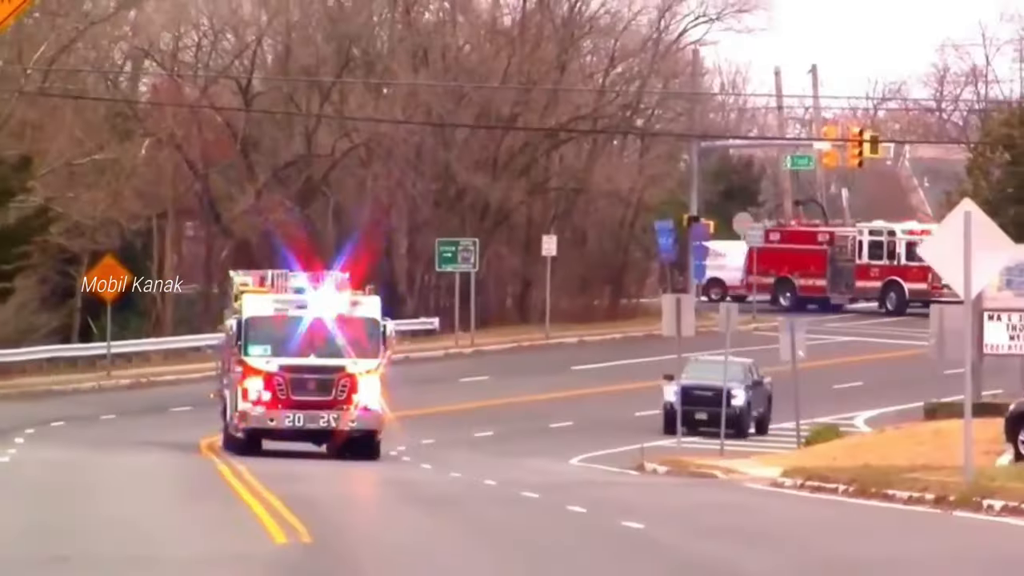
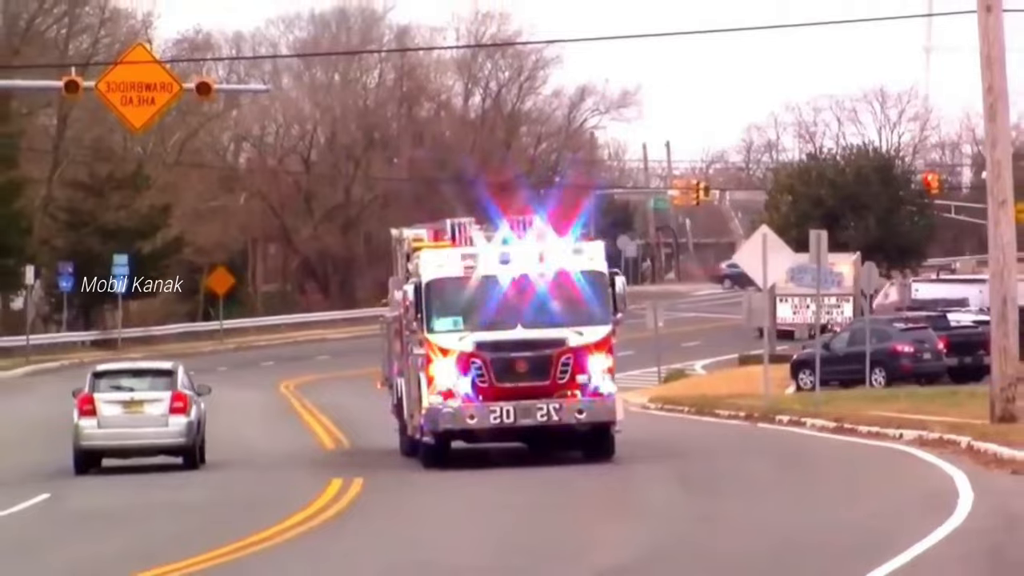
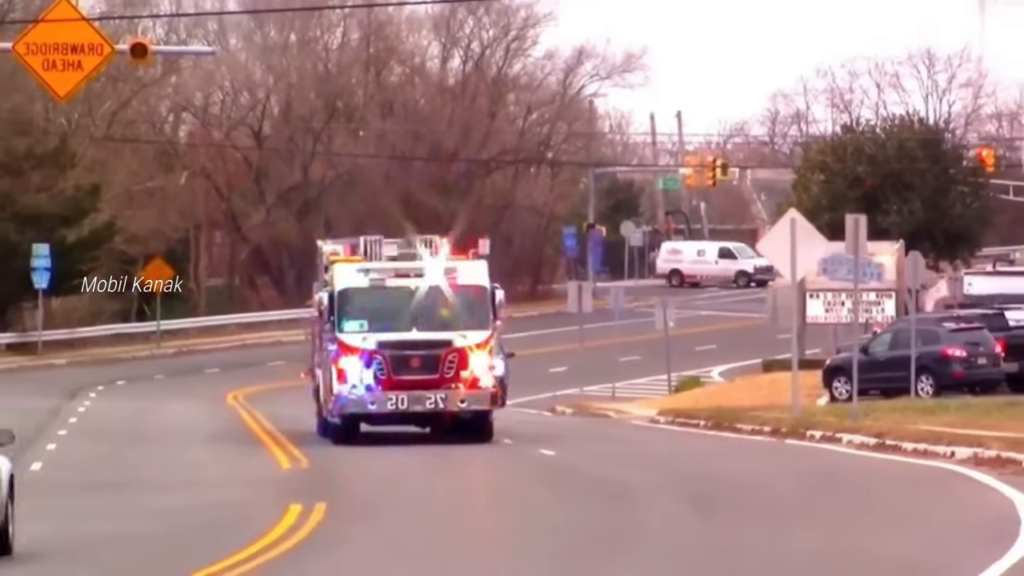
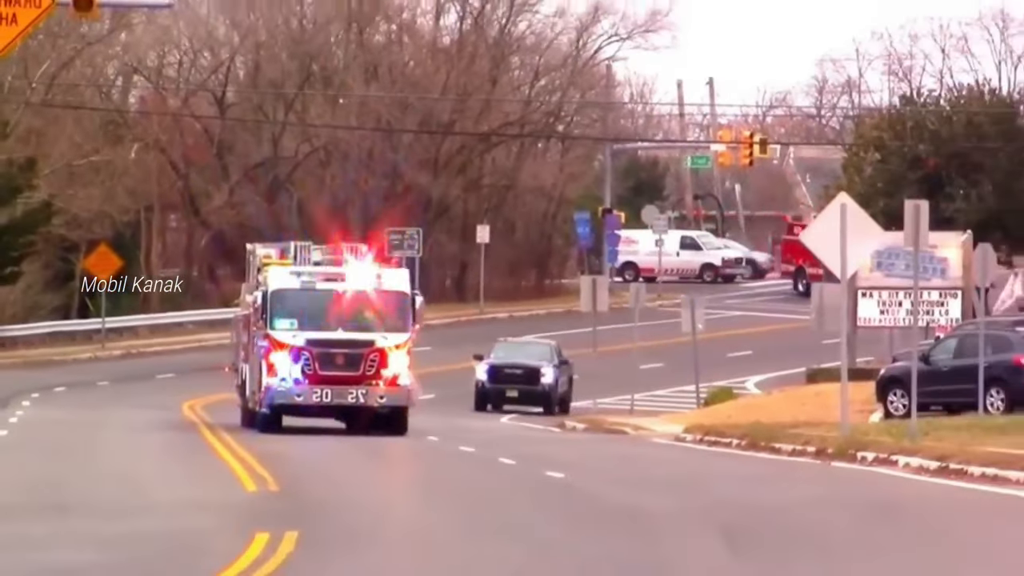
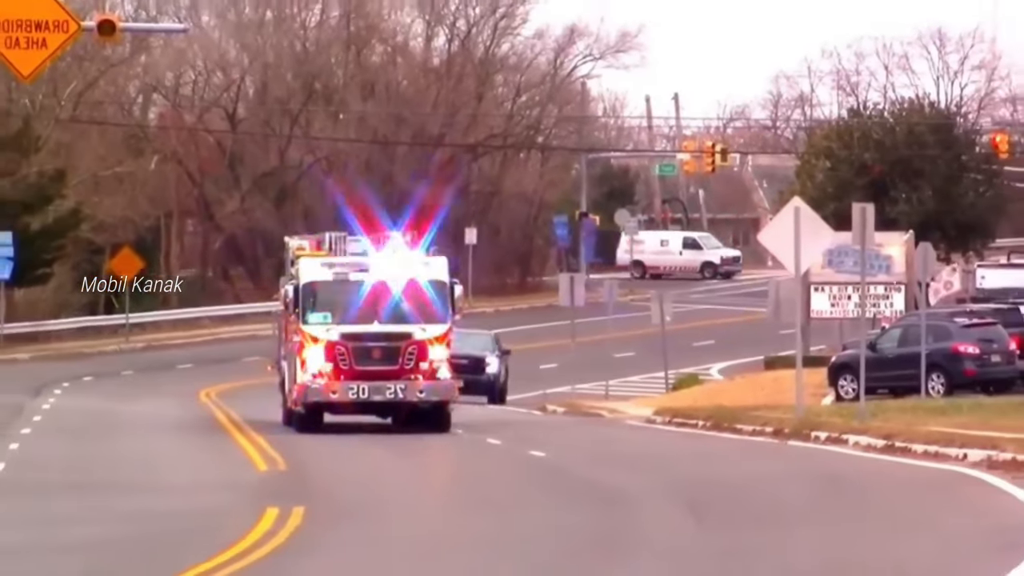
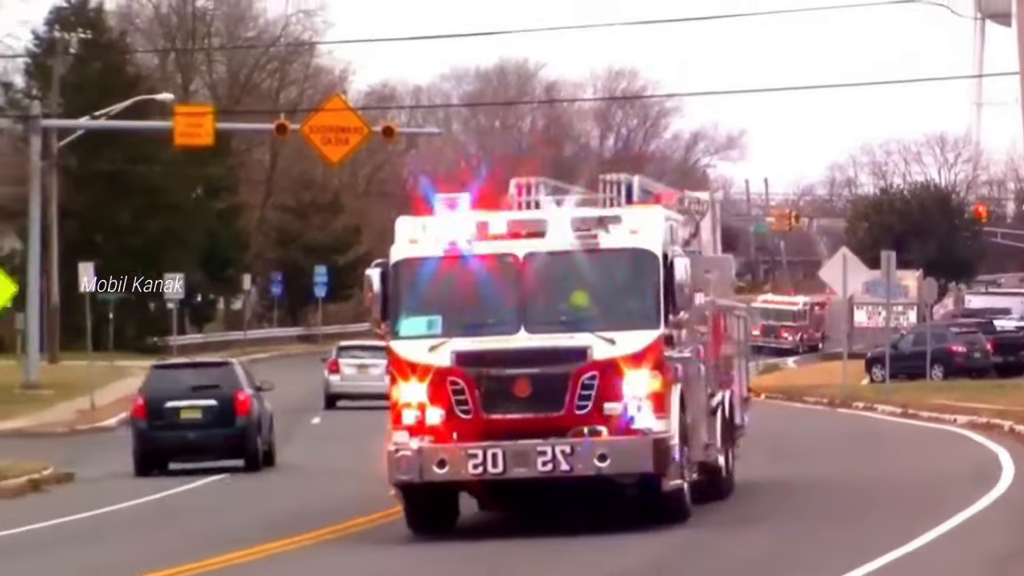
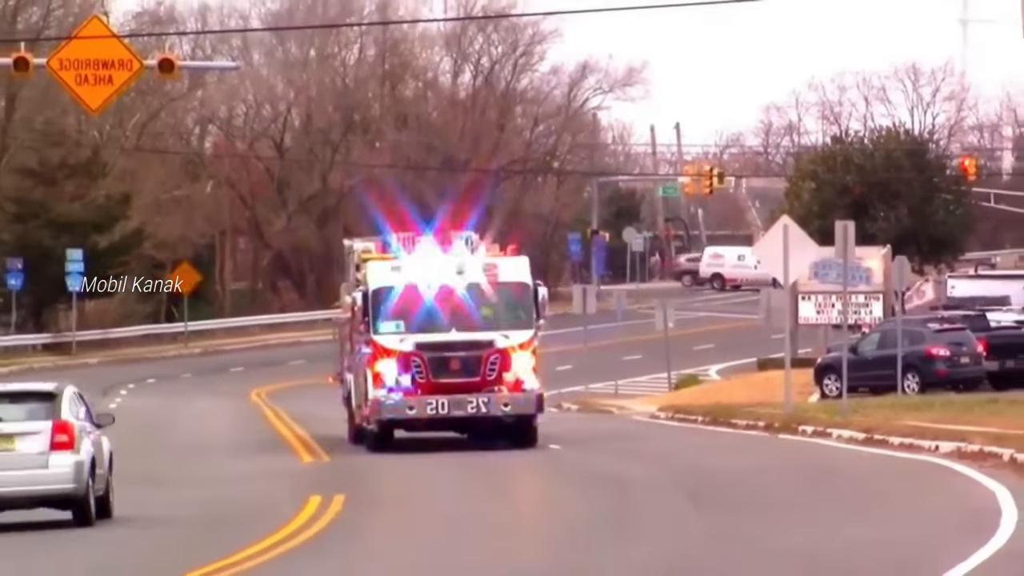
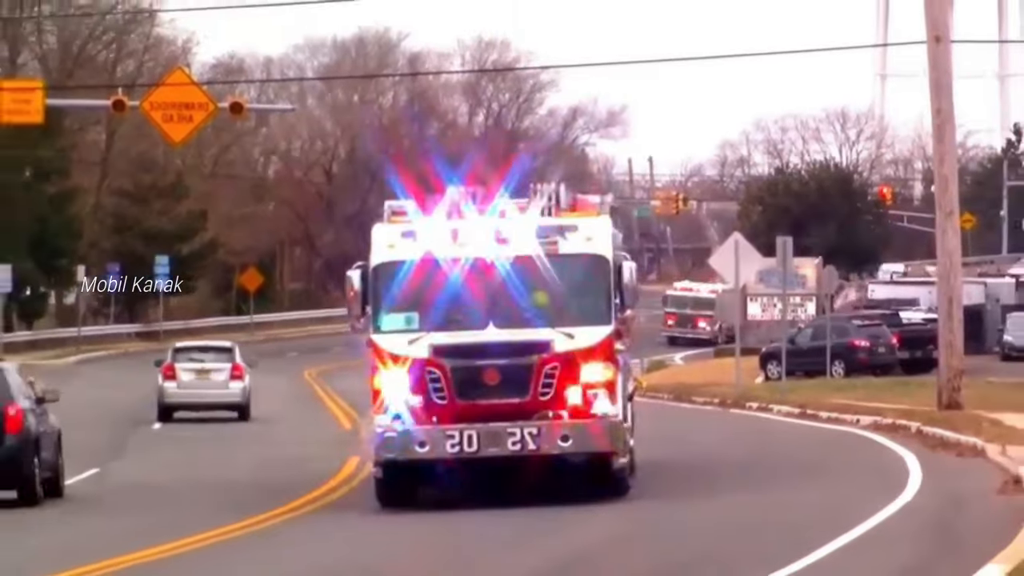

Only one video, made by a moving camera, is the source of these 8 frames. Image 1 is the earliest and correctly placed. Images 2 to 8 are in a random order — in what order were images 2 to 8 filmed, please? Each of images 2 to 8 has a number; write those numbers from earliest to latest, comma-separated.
4, 5, 3, 7, 2, 8, 6
